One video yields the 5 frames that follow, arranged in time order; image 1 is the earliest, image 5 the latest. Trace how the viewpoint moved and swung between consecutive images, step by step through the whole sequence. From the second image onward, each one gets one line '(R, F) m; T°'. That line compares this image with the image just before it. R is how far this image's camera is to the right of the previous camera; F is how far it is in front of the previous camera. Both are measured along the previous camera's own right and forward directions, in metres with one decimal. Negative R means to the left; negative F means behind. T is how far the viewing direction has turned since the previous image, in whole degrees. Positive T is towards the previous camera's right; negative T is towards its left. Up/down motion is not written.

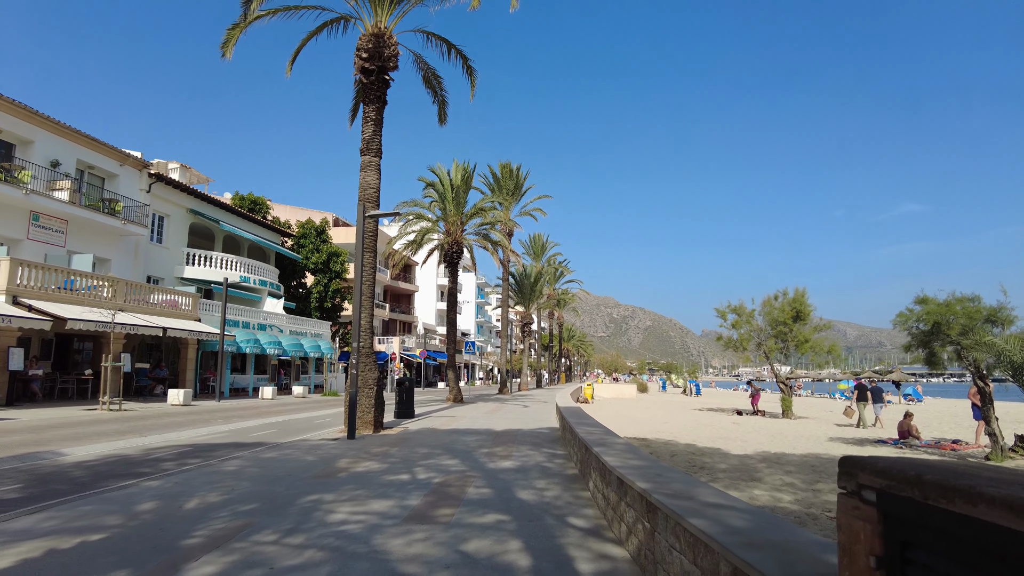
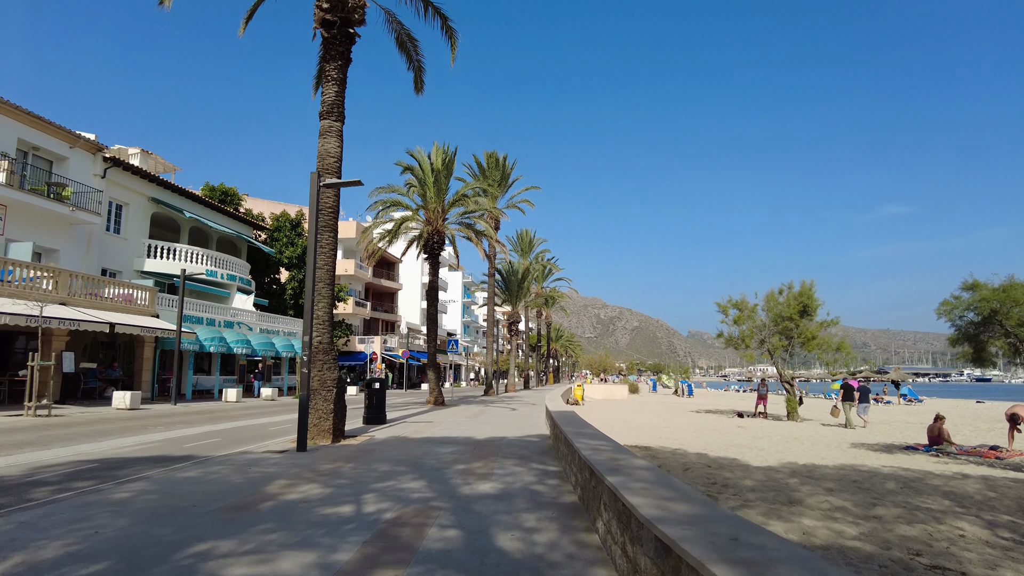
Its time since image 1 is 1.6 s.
(+0.1, +2.1) m; +1°
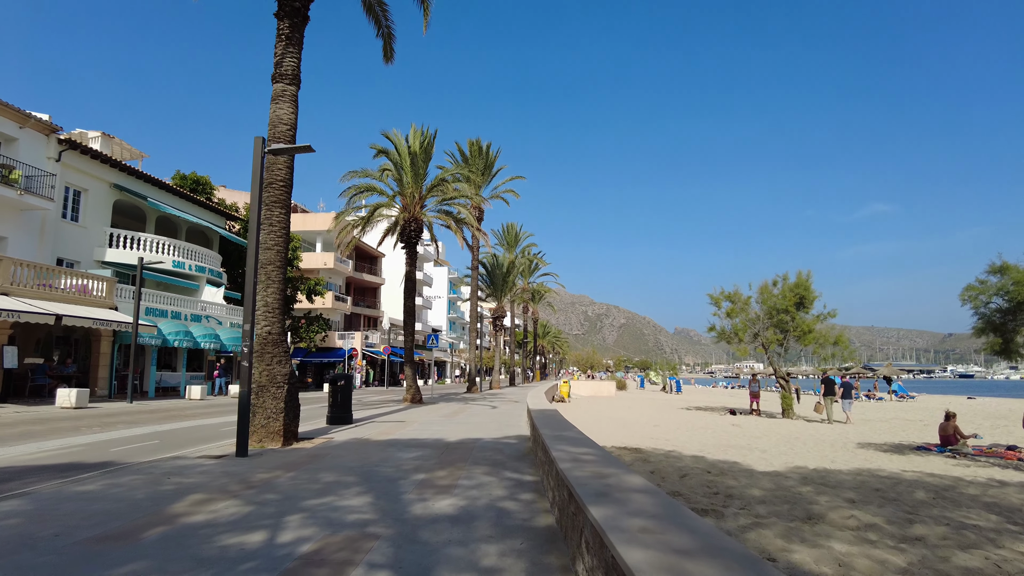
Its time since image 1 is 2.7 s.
(+0.2, +1.4) m; +1°
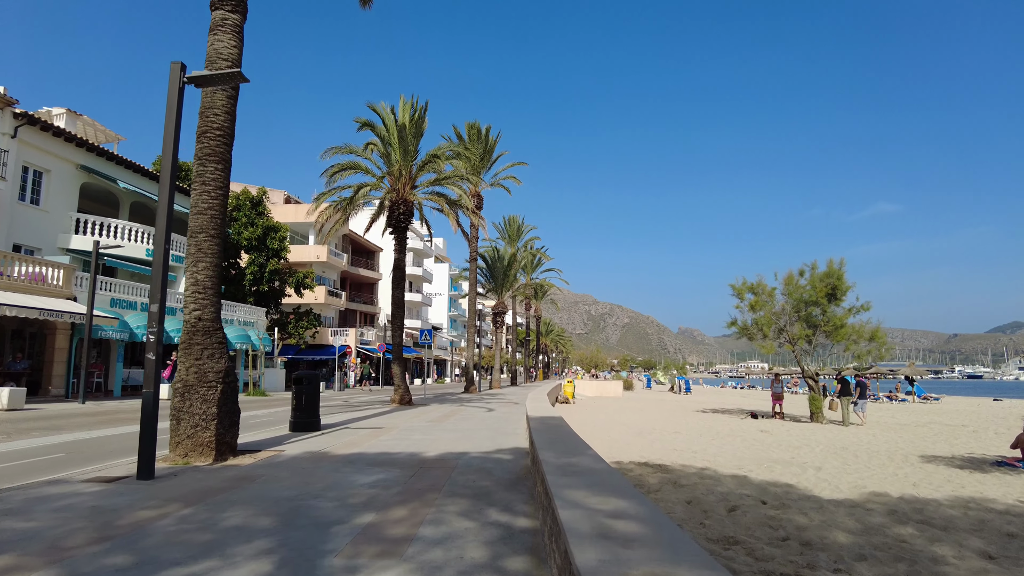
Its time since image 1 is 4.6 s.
(+0.1, +2.5) m; 0°
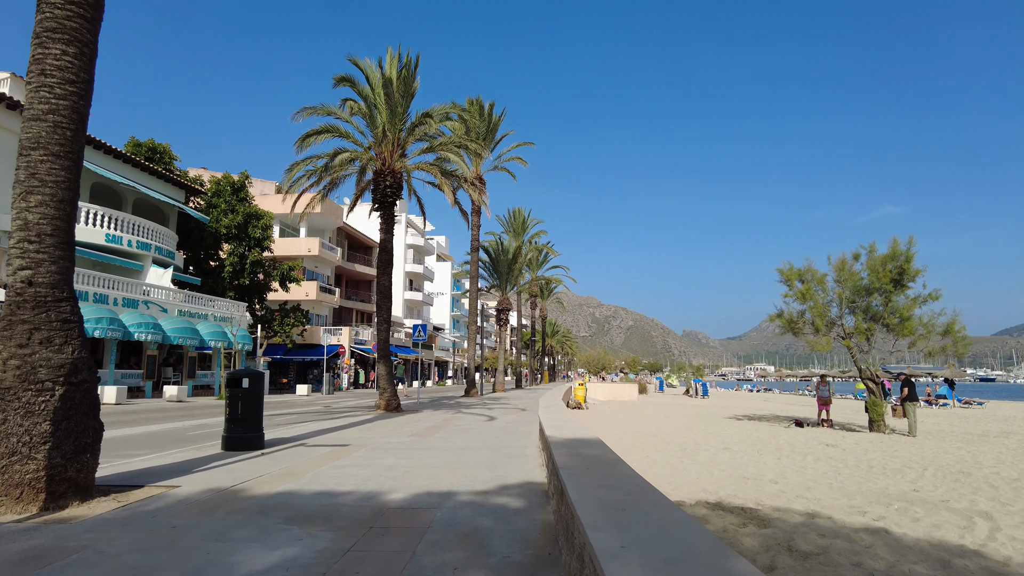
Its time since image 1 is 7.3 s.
(-0.1, +3.5) m; 0°
